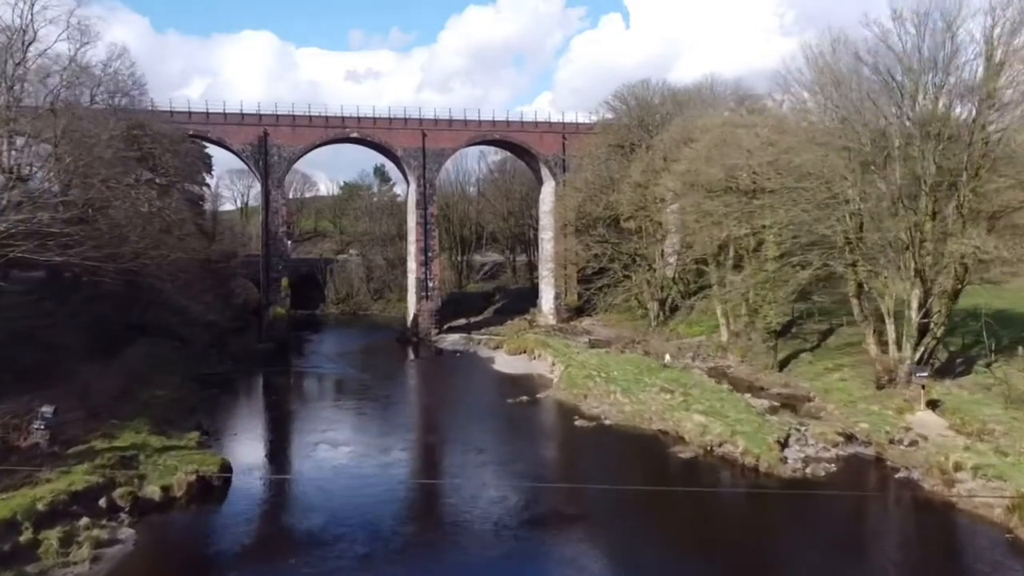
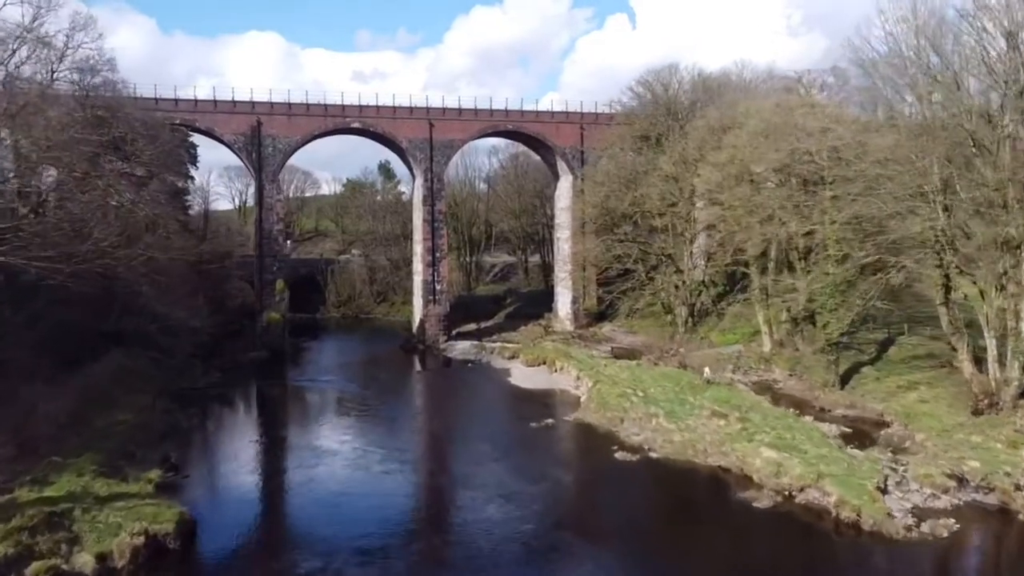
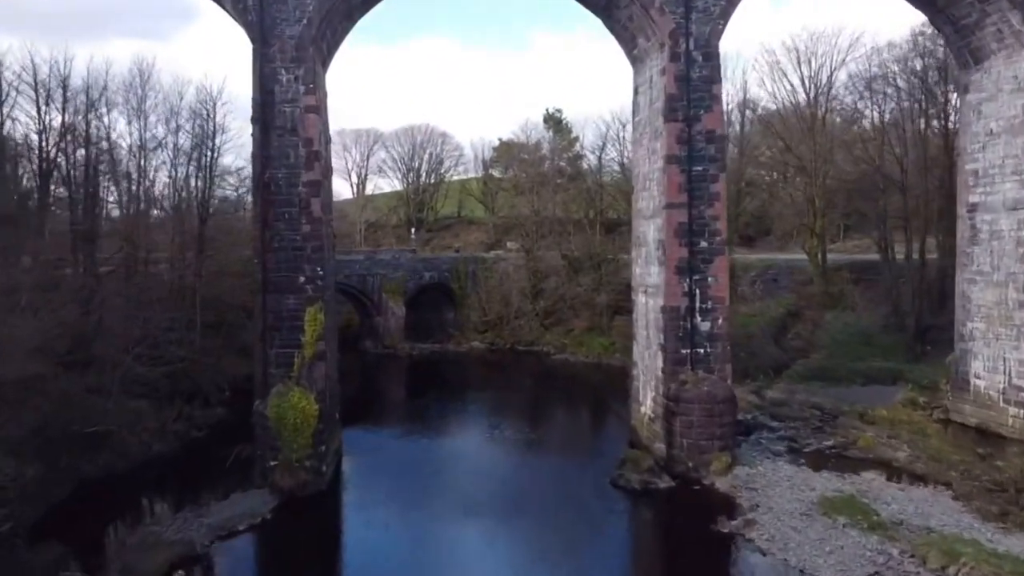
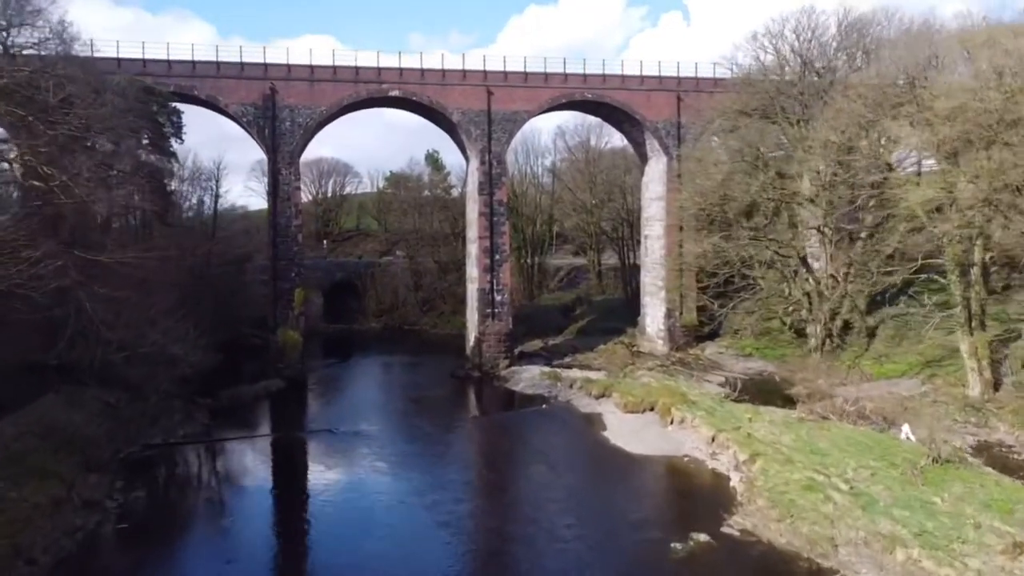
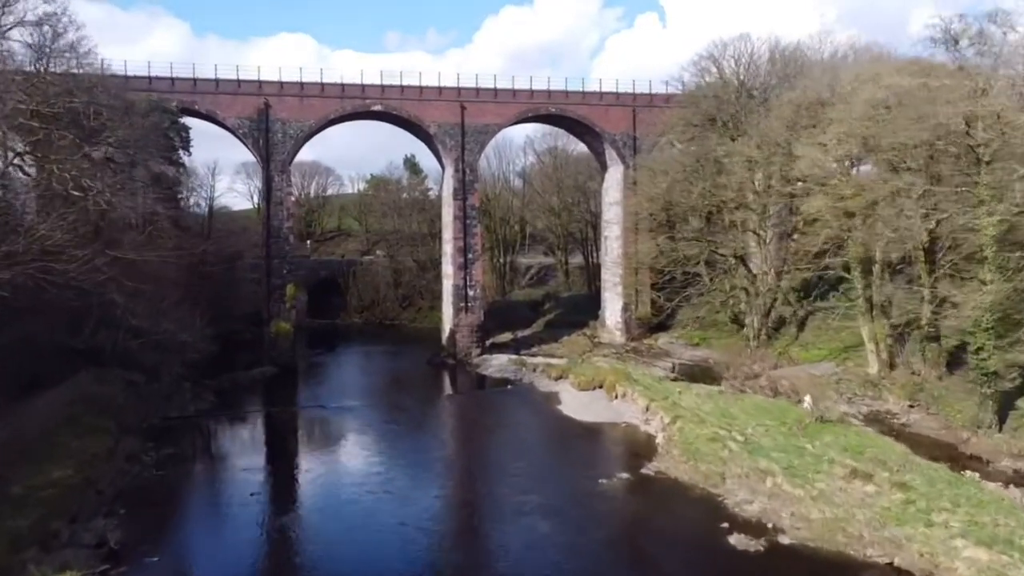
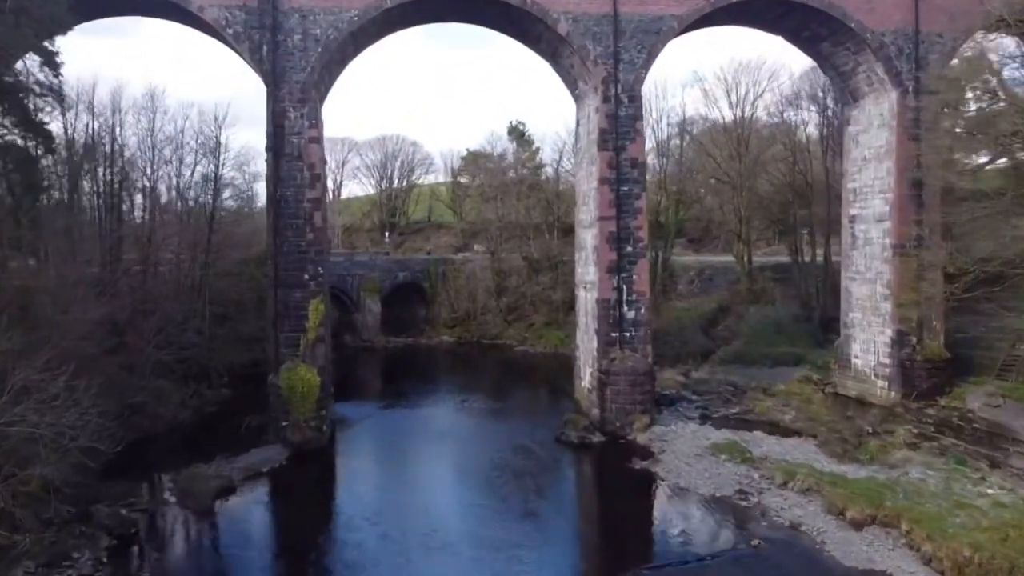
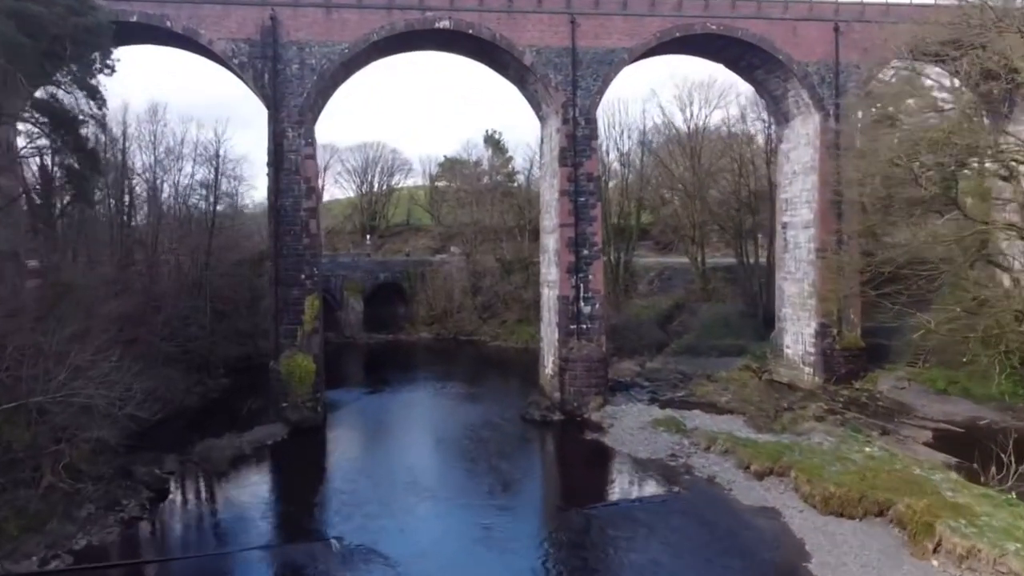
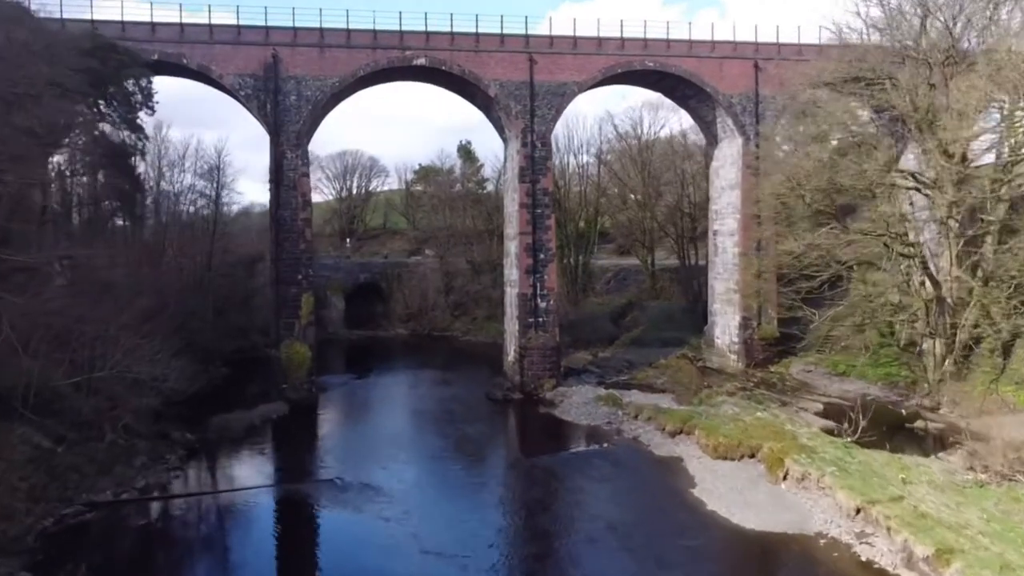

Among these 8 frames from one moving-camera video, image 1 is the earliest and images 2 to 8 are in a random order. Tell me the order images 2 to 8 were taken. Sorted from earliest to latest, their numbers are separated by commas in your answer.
2, 5, 4, 8, 7, 6, 3
